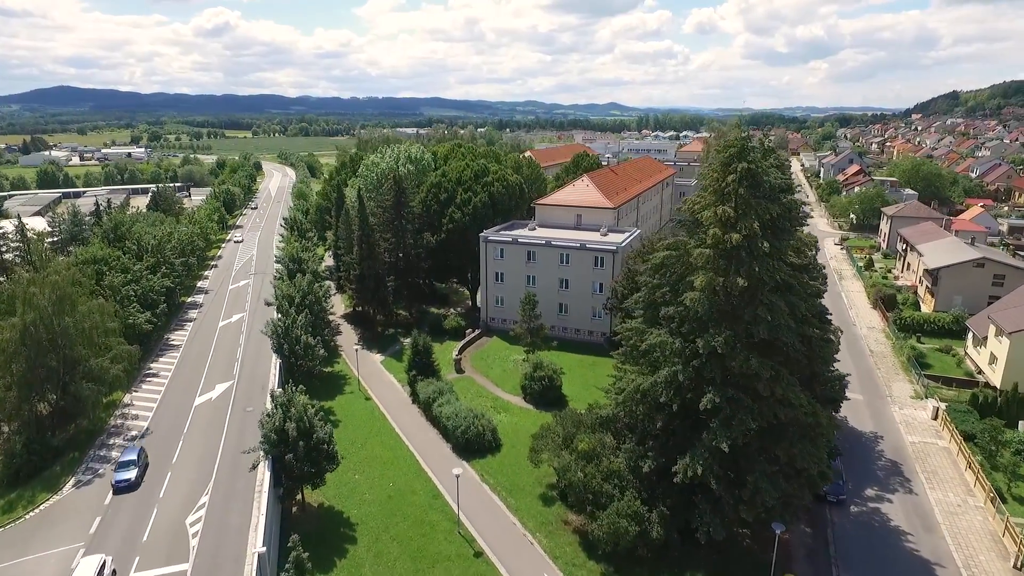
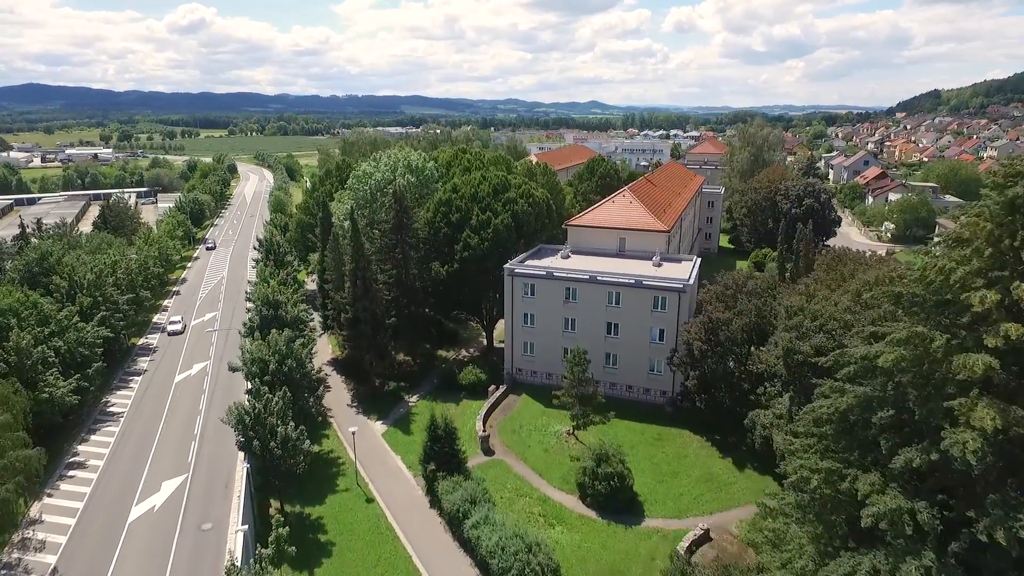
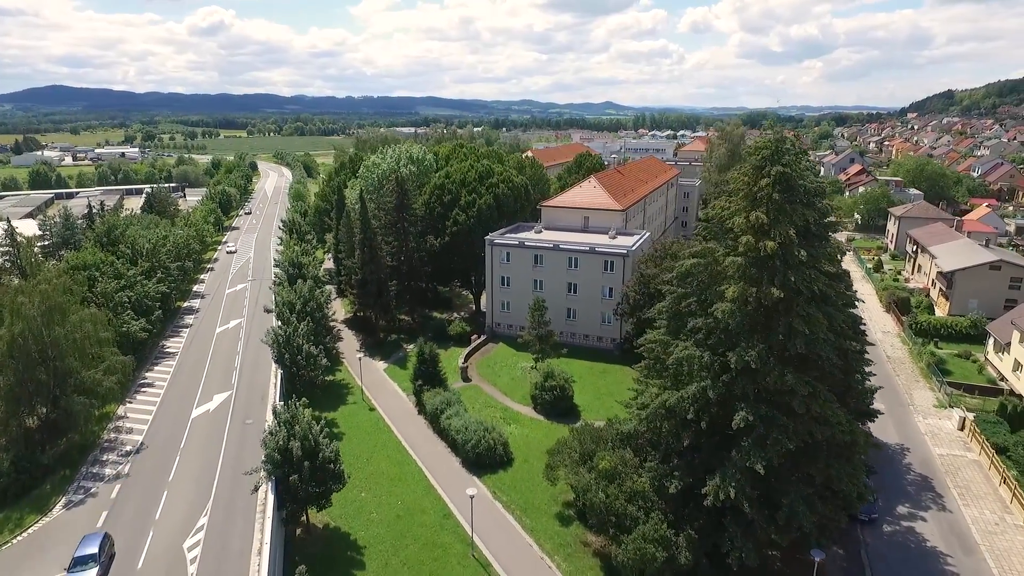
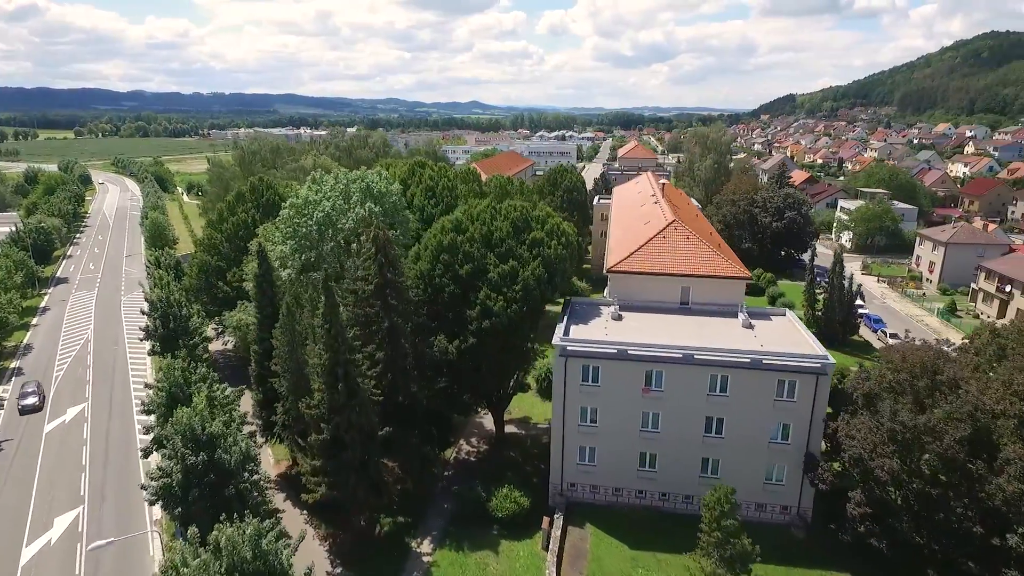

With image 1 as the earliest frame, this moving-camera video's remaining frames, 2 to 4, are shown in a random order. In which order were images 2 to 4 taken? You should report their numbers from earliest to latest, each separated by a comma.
3, 2, 4
